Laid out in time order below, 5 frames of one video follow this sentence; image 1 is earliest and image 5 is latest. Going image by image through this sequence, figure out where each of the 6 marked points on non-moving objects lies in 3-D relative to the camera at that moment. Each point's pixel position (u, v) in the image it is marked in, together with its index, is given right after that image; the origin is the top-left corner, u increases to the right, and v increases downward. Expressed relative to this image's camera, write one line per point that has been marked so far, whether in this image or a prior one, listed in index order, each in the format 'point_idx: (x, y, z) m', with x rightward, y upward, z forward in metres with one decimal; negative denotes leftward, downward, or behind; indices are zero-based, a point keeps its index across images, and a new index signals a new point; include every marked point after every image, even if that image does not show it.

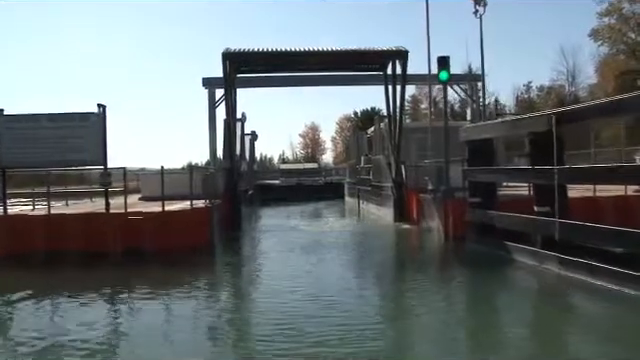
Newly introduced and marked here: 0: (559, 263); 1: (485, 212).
0: (+3.9, -1.3, +12.6) m
1: (+3.2, -0.6, +14.8) m
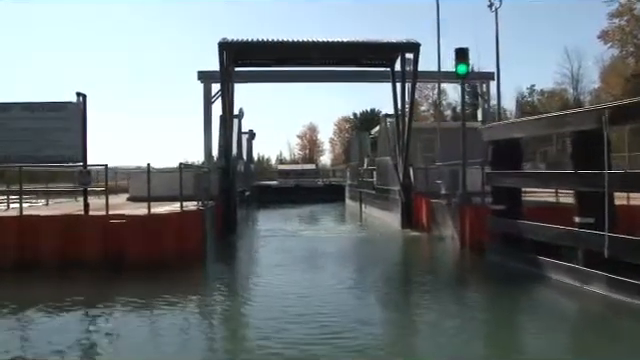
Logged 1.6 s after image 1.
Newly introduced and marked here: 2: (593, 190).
0: (+3.9, -1.4, +11.0) m
1: (+3.3, -0.7, +13.2) m
2: (+3.7, -0.1, +10.4) m
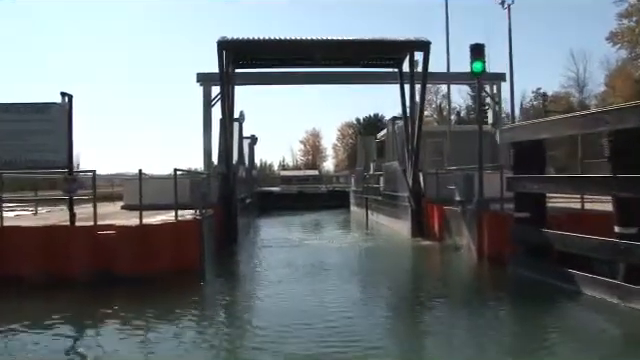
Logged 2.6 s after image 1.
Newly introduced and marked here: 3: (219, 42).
0: (+4.1, -1.5, +10.0) m
1: (+3.4, -0.8, +12.2) m
2: (+3.8, -0.2, +9.4) m
3: (-2.5, +3.4, +19.0) m
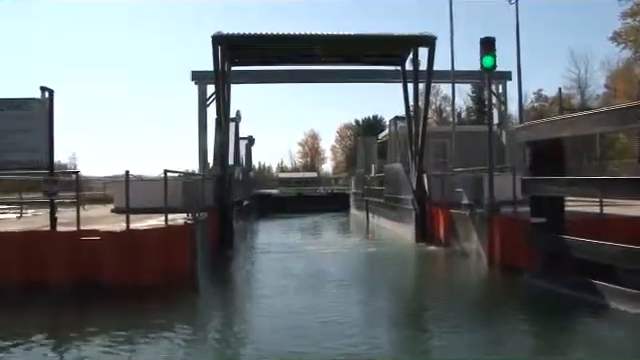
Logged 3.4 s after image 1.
0: (+4.1, -1.5, +9.1) m
1: (+3.4, -0.8, +11.3) m
2: (+3.8, -0.2, +8.5) m
3: (-2.5, +3.3, +18.2) m
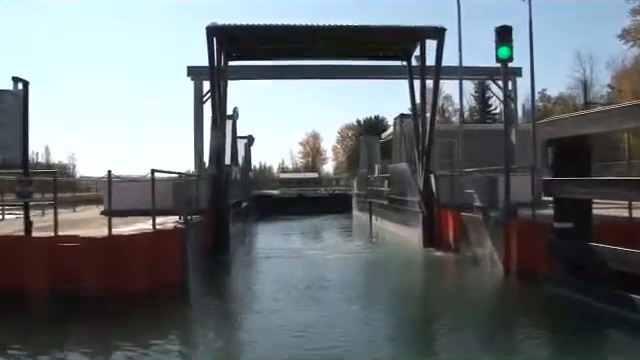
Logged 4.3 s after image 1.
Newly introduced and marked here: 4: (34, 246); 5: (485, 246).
0: (+4.1, -1.5, +8.1) m
1: (+3.5, -0.8, +10.3) m
2: (+3.8, -0.2, +7.5) m
3: (-2.5, +3.3, +17.2) m
4: (-4.1, -1.0, +11.3) m
5: (+2.9, -1.2, +13.8) m
